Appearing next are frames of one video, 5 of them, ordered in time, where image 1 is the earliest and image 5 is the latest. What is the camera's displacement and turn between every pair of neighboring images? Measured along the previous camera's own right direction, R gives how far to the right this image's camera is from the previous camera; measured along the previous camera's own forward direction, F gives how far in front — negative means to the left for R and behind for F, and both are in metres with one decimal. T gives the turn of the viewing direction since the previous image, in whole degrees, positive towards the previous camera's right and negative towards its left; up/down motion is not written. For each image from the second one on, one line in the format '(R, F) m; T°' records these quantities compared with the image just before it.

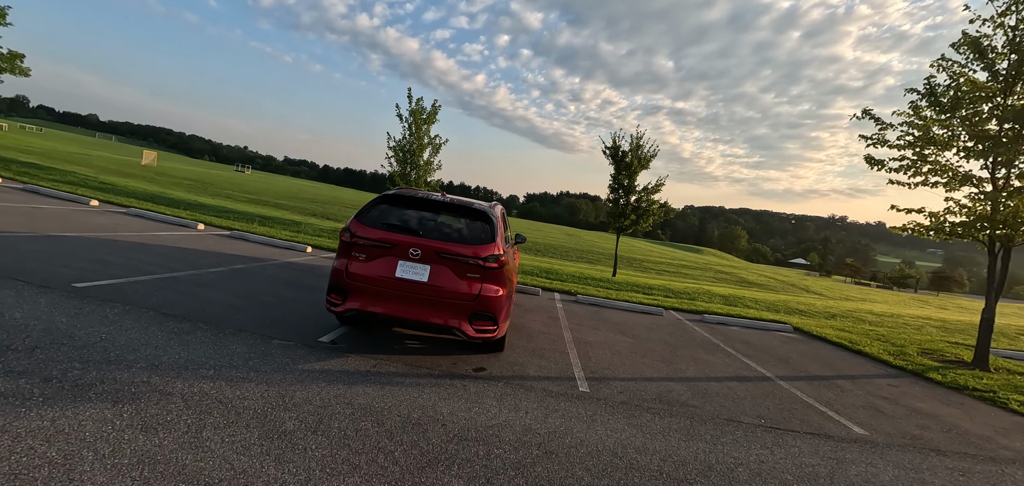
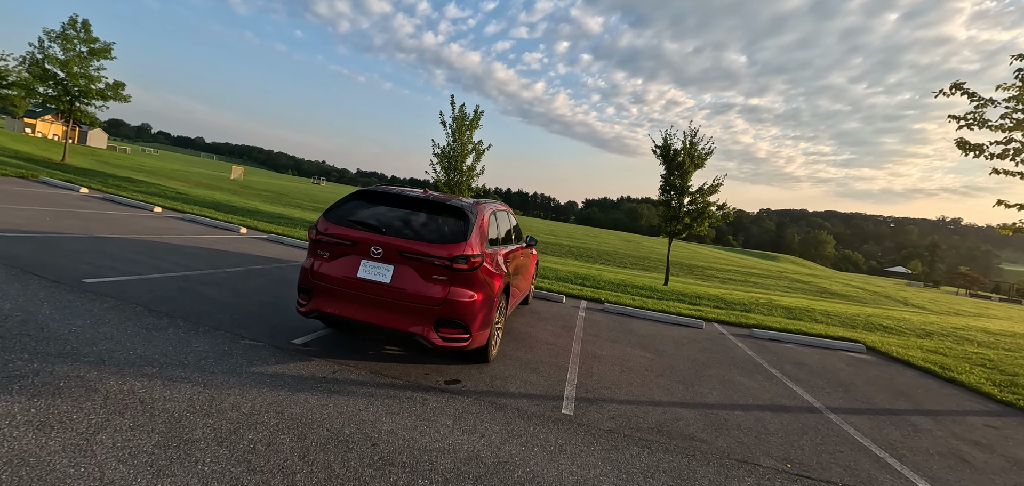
(+0.9, +0.6) m; -9°
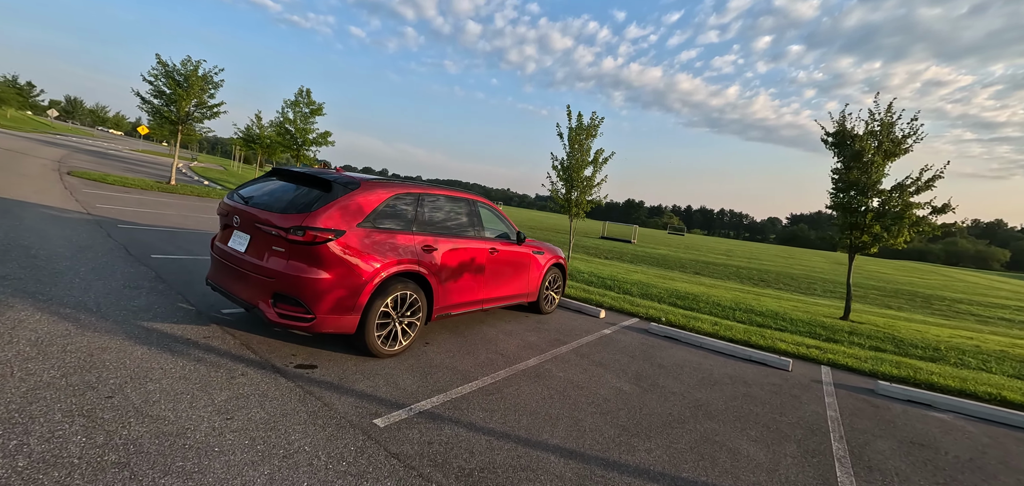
(+2.8, +1.6) m; -27°
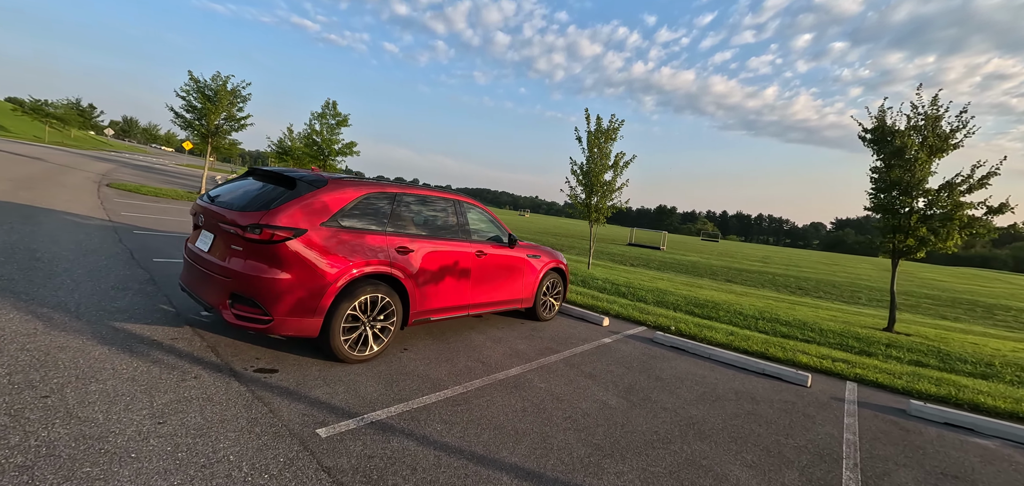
(+0.5, +0.3) m; -5°
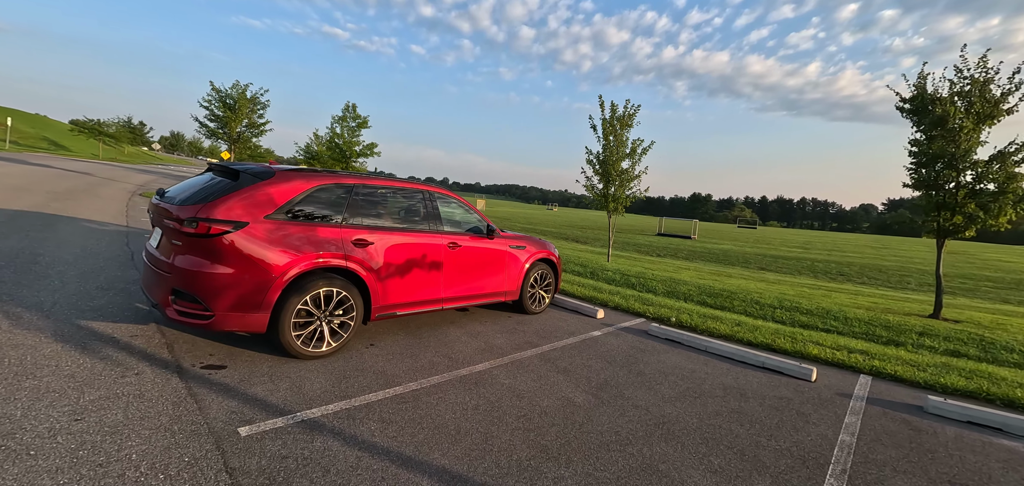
(+0.7, +0.3) m; -5°
